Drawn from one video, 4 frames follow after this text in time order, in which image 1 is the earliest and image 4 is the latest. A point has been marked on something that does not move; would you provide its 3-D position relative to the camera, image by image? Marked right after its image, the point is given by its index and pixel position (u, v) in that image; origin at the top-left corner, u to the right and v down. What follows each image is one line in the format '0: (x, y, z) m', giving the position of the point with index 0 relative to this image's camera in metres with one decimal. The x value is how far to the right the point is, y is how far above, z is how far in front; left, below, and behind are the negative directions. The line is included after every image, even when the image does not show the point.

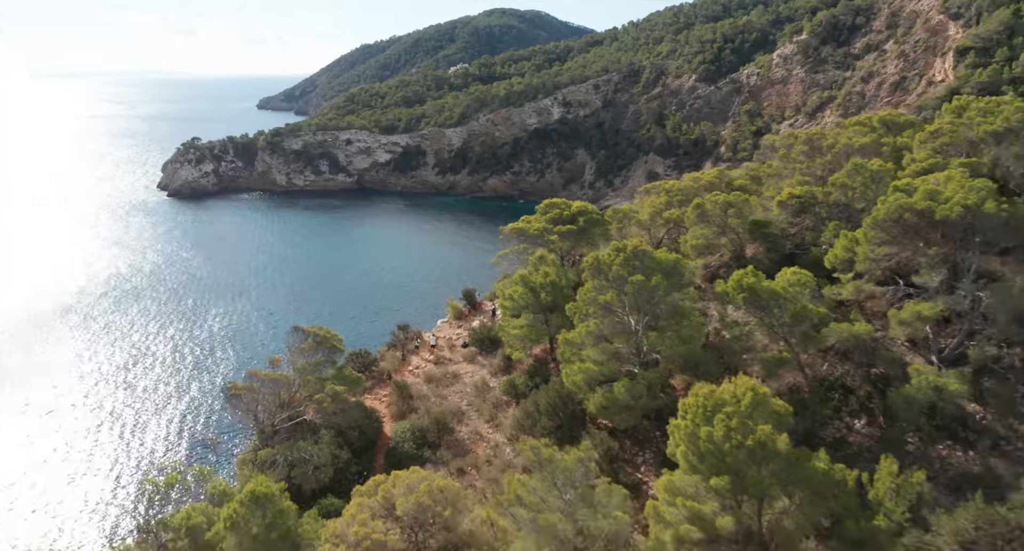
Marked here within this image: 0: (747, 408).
0: (+6.8, -3.8, +19.4) m
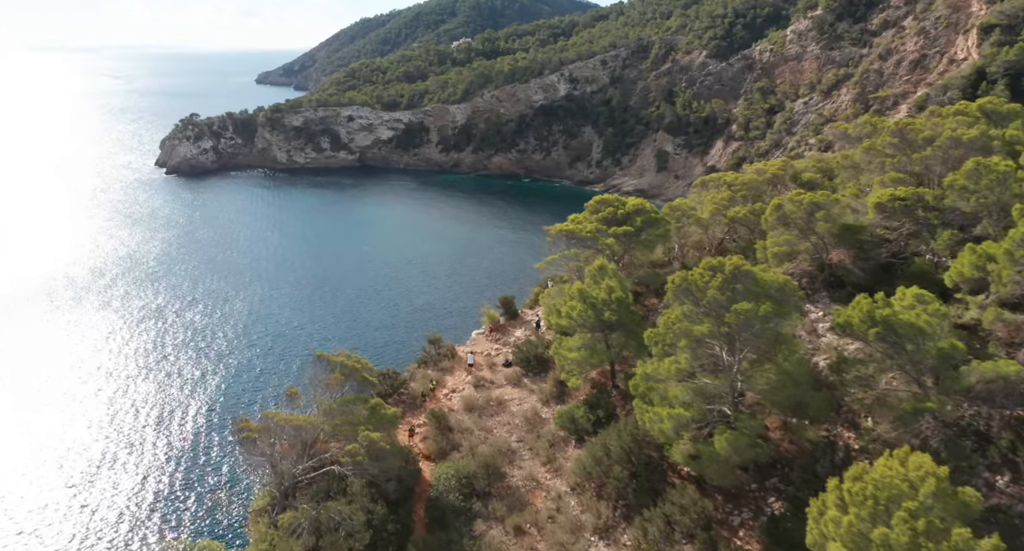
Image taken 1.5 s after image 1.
0: (+9.1, -4.9, +14.8) m
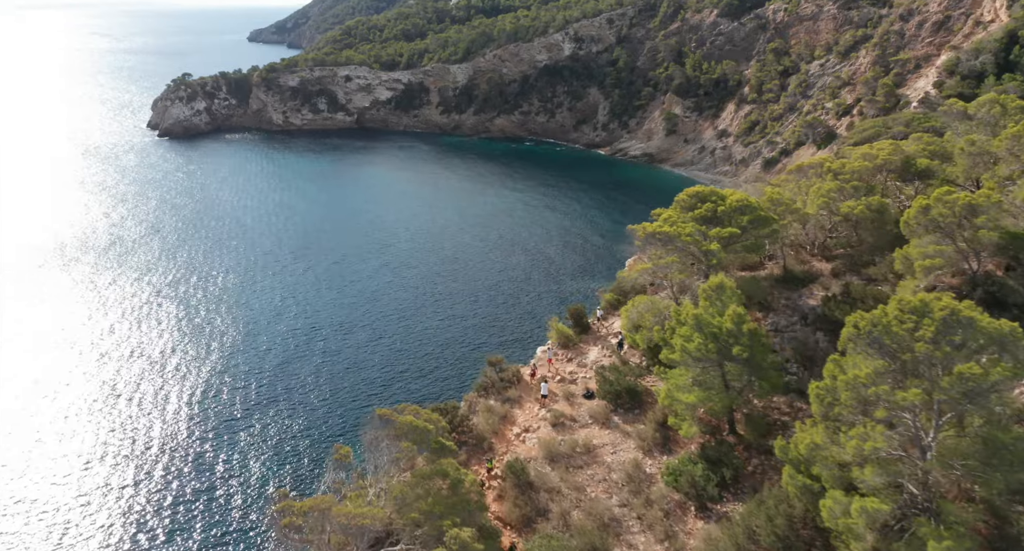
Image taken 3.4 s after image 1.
0: (+12.5, -6.4, +9.5) m
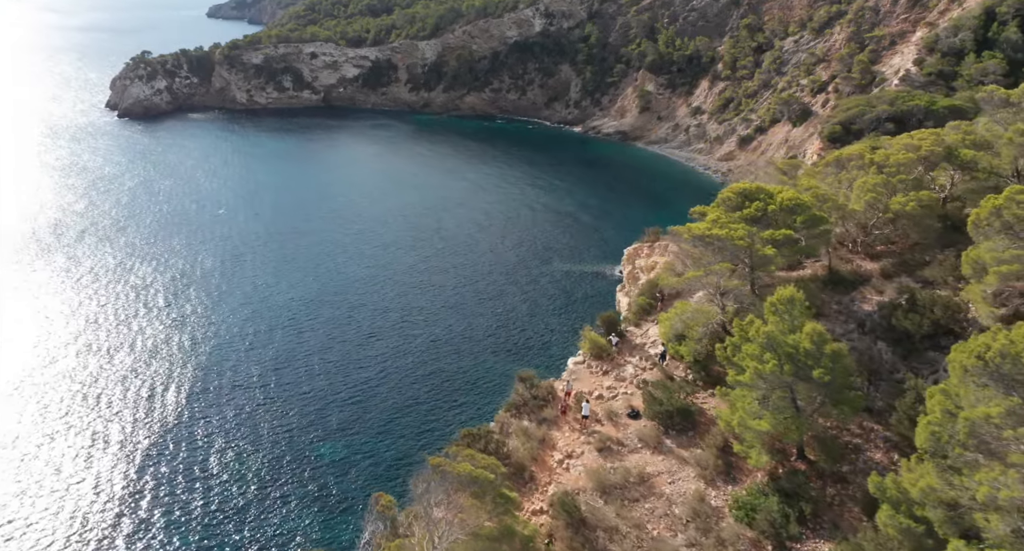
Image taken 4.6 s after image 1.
0: (+14.7, -7.1, +7.8) m
